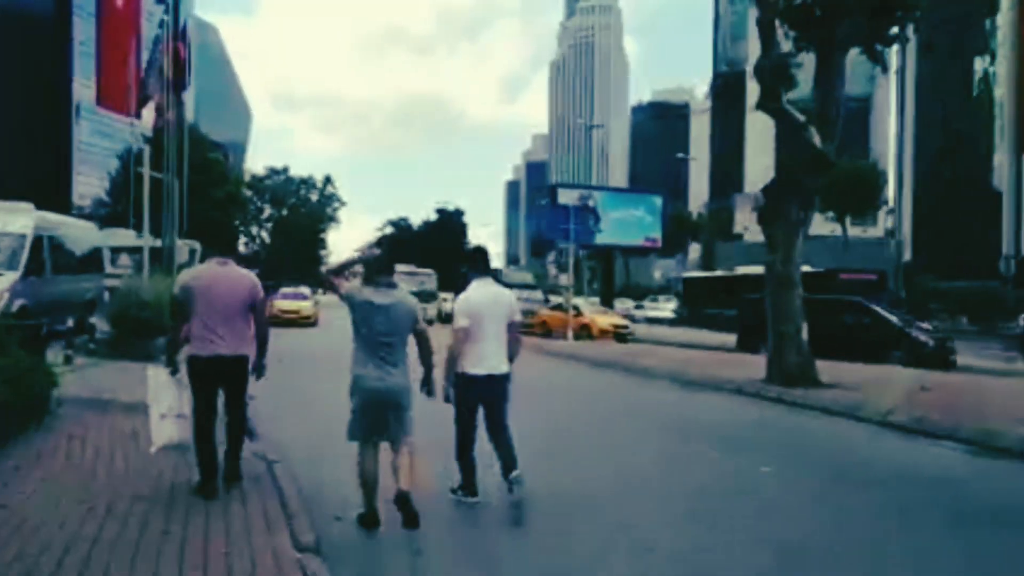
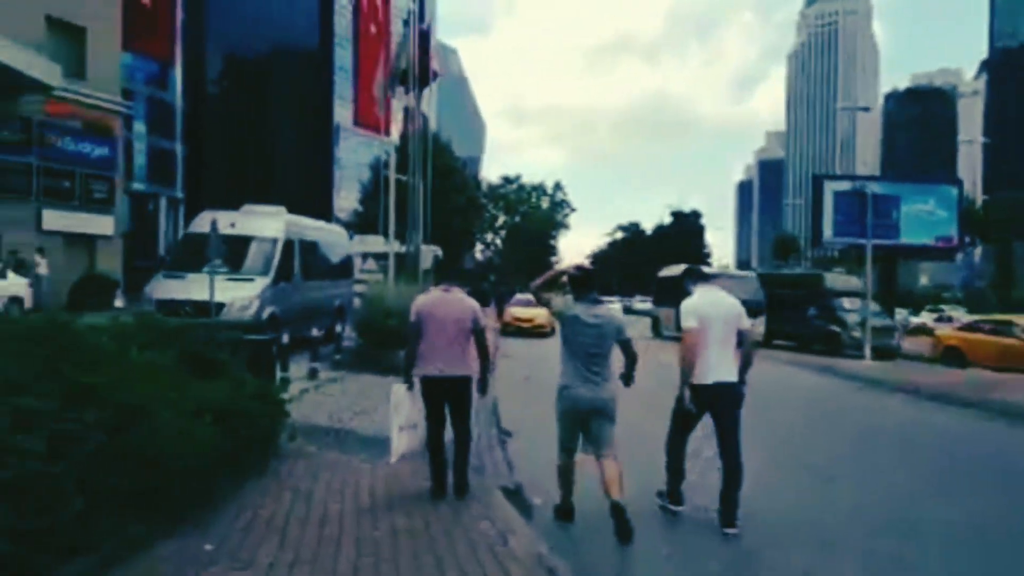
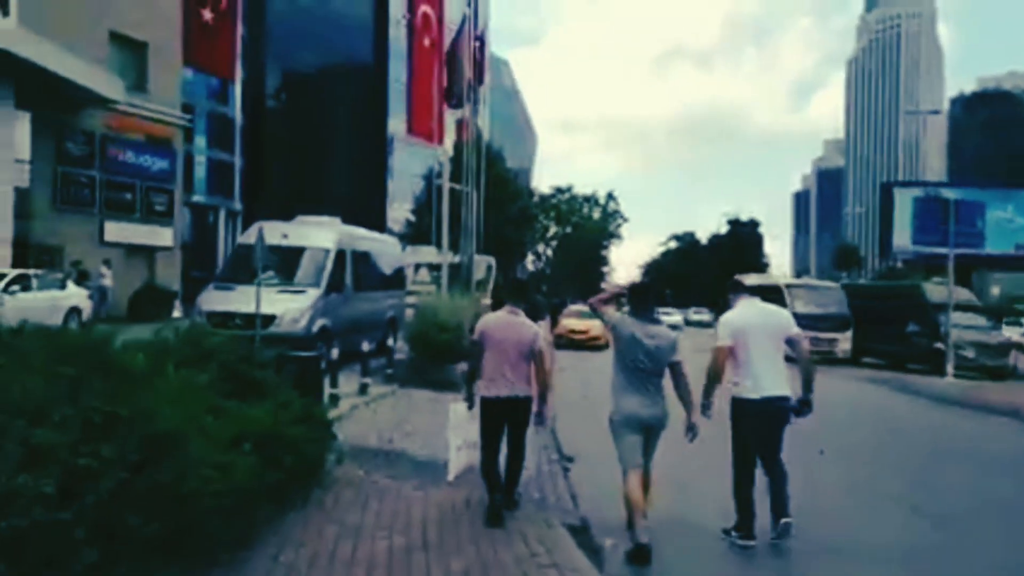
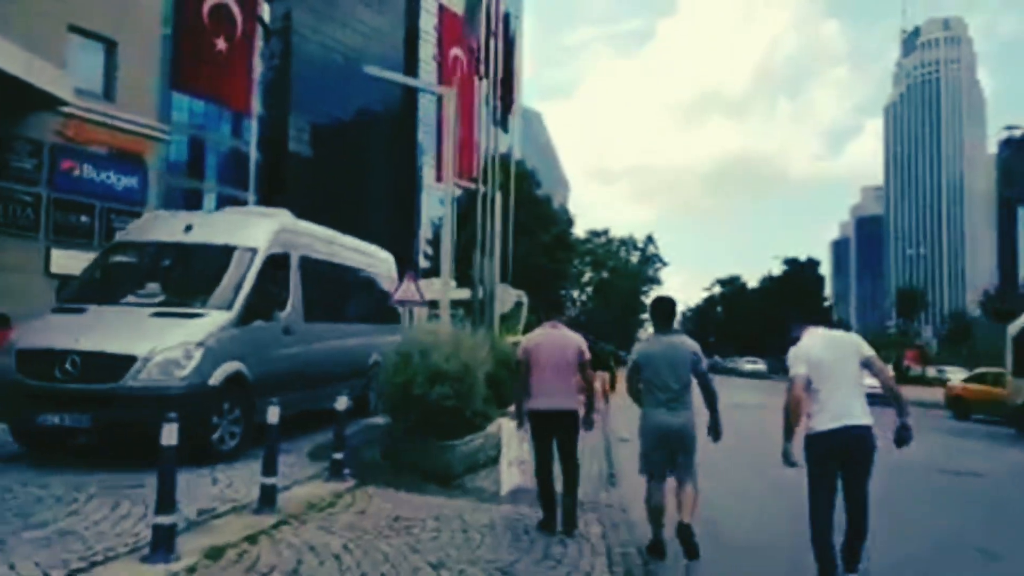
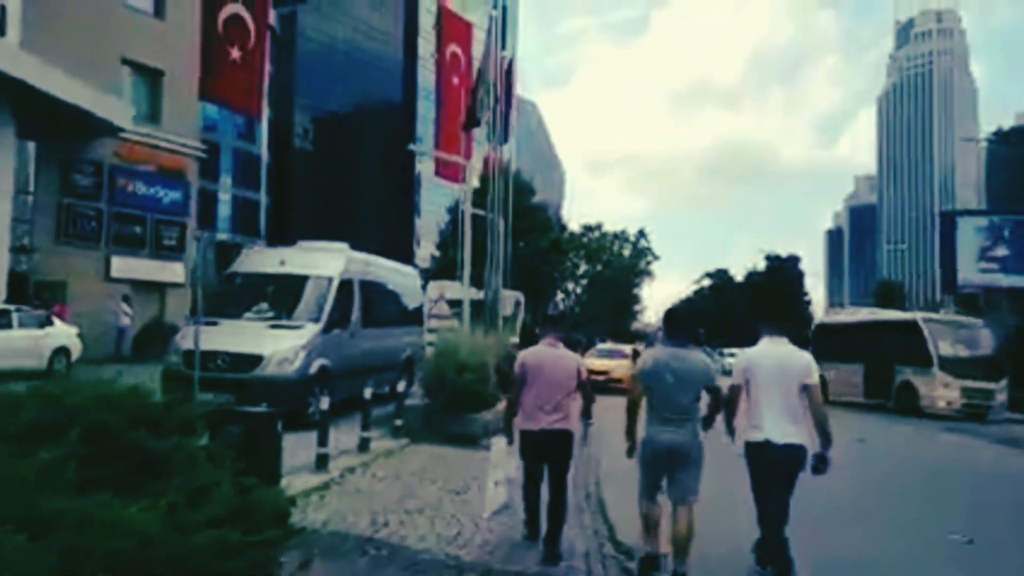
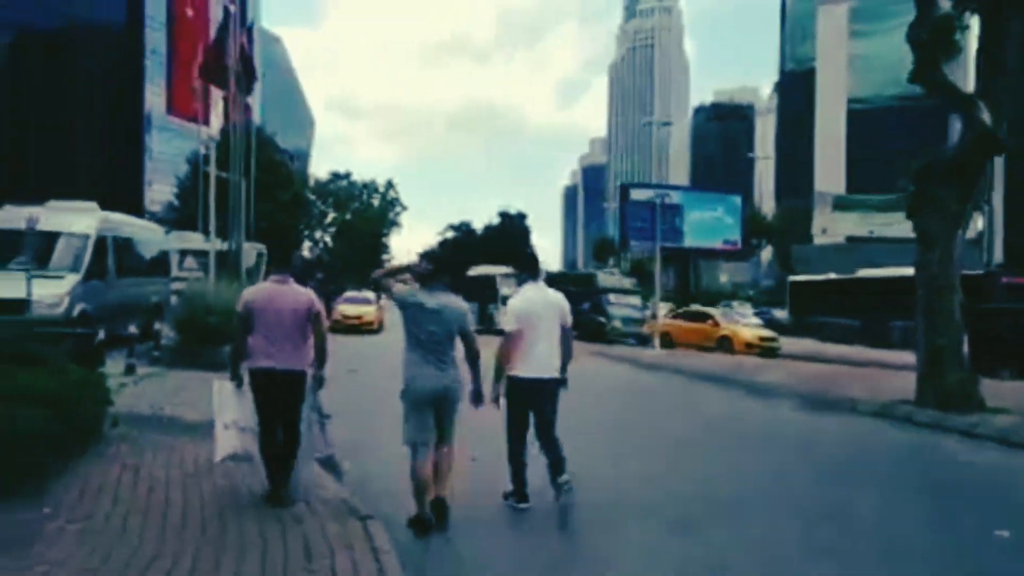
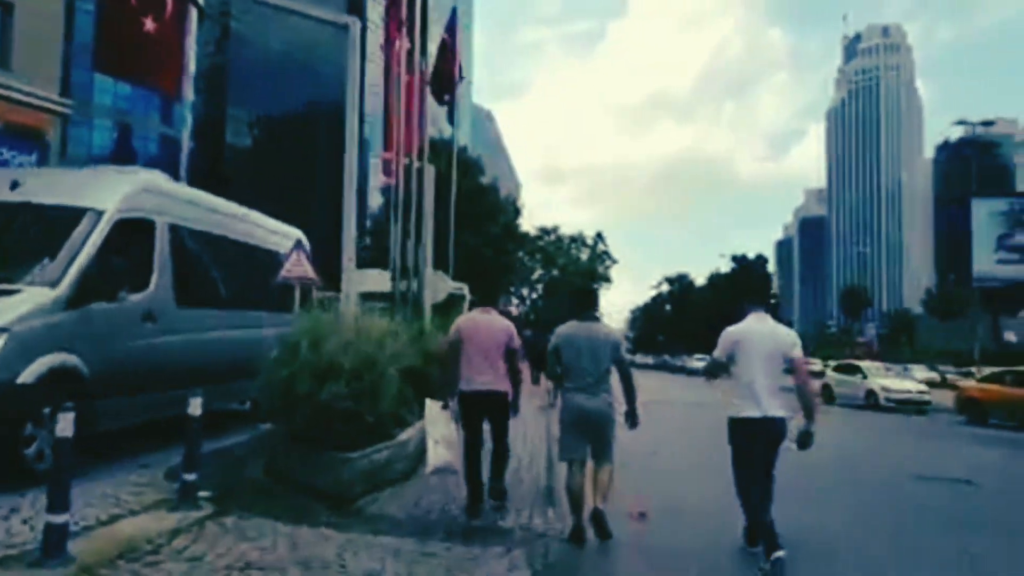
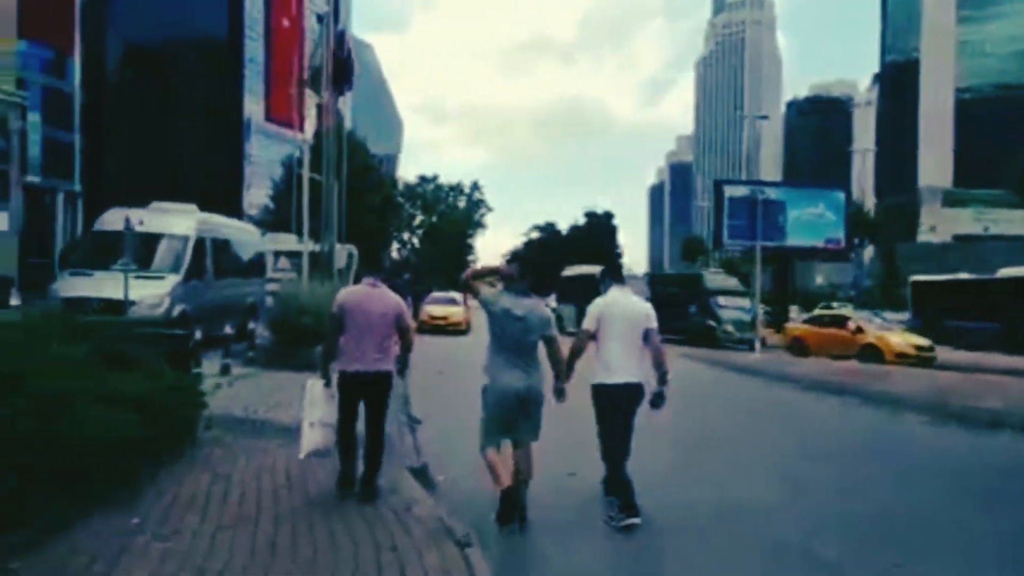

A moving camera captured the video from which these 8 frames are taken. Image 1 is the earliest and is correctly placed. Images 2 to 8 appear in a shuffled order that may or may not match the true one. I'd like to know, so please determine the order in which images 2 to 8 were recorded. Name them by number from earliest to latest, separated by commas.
6, 8, 2, 3, 5, 4, 7
